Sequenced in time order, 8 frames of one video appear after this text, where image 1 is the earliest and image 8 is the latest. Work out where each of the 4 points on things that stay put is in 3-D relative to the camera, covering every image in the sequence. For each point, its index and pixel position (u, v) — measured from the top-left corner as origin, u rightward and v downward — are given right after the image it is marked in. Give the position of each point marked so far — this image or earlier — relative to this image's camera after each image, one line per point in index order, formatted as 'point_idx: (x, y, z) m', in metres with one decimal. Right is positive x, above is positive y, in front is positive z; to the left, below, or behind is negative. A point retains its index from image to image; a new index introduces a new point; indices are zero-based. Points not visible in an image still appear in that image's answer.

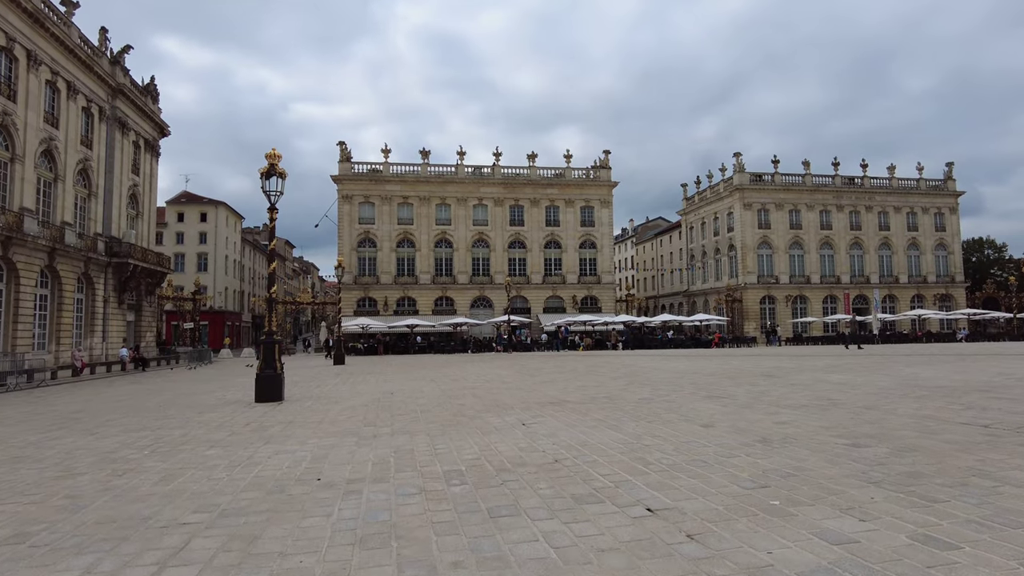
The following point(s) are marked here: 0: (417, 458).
0: (-0.9, -1.7, +6.5) m
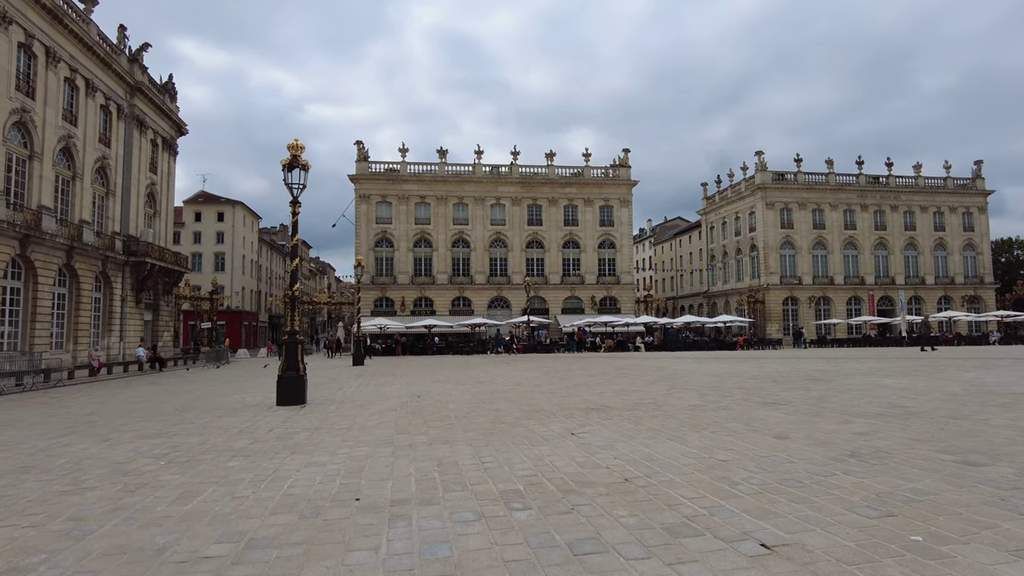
0: (-0.4, -1.6, +5.8) m
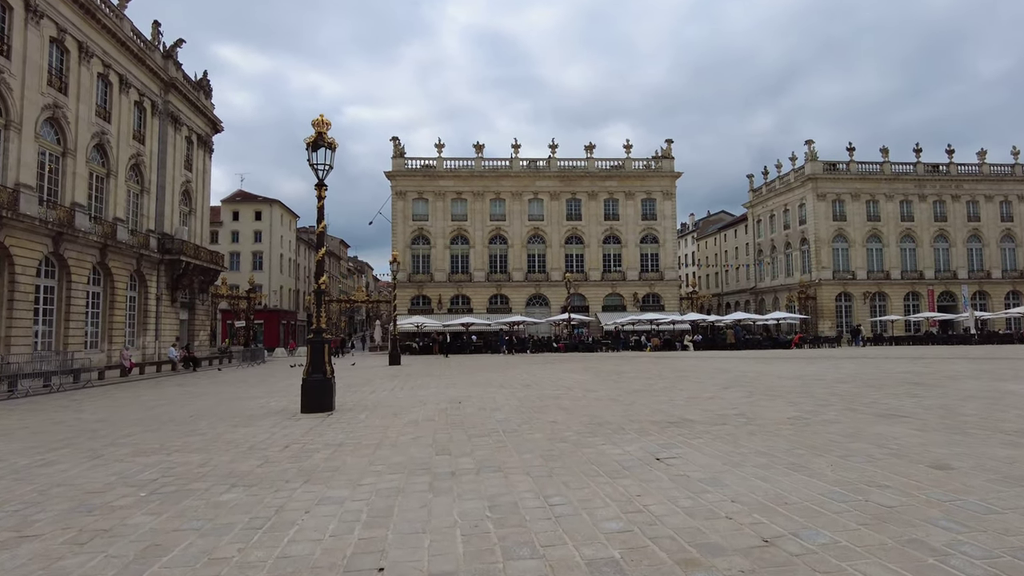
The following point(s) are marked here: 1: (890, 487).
0: (+0.1, -1.5, +4.2) m
1: (+2.8, -1.5, +4.9) m
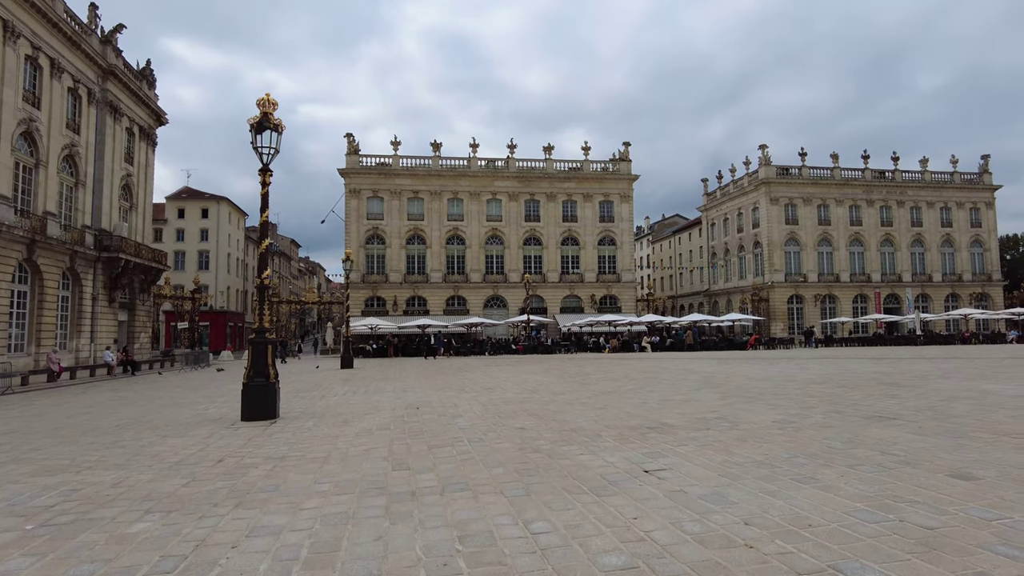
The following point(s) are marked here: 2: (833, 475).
0: (0.0, -1.4, +3.4) m
1: (+2.7, -1.4, +4.3) m
2: (+2.5, -1.5, +5.1) m
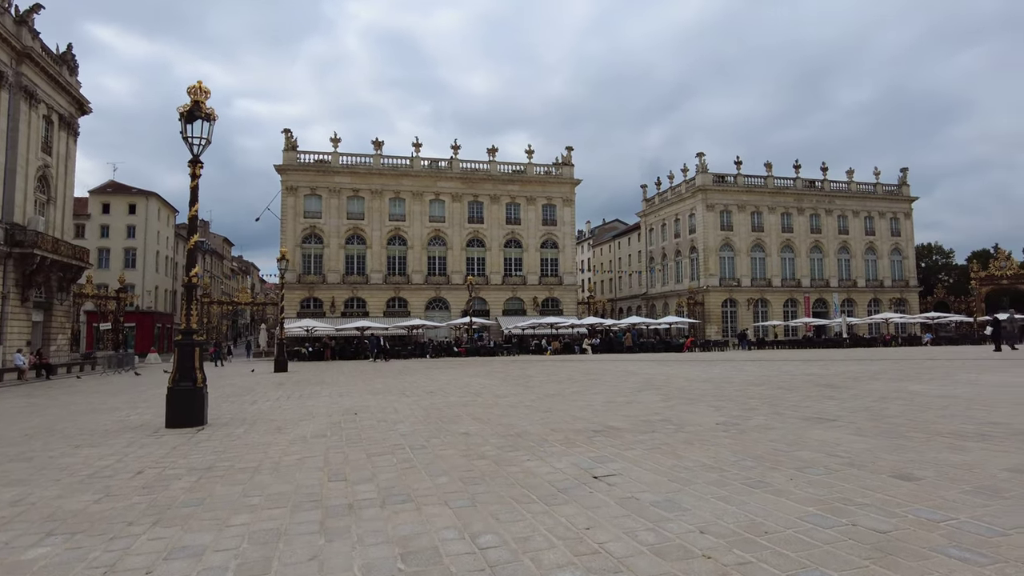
0: (-0.2, -1.4, +3.1) m
1: (+2.3, -1.4, +4.2) m
2: (+2.1, -1.5, +5.0) m
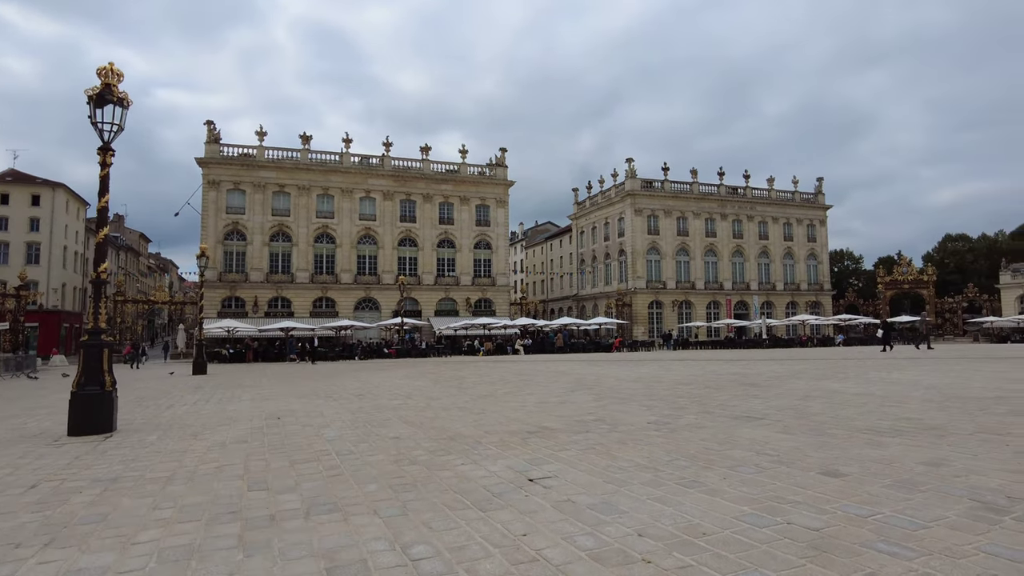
0: (-0.5, -1.4, +2.9) m
1: (+1.9, -1.4, +4.3) m
2: (+1.6, -1.5, +5.1) m
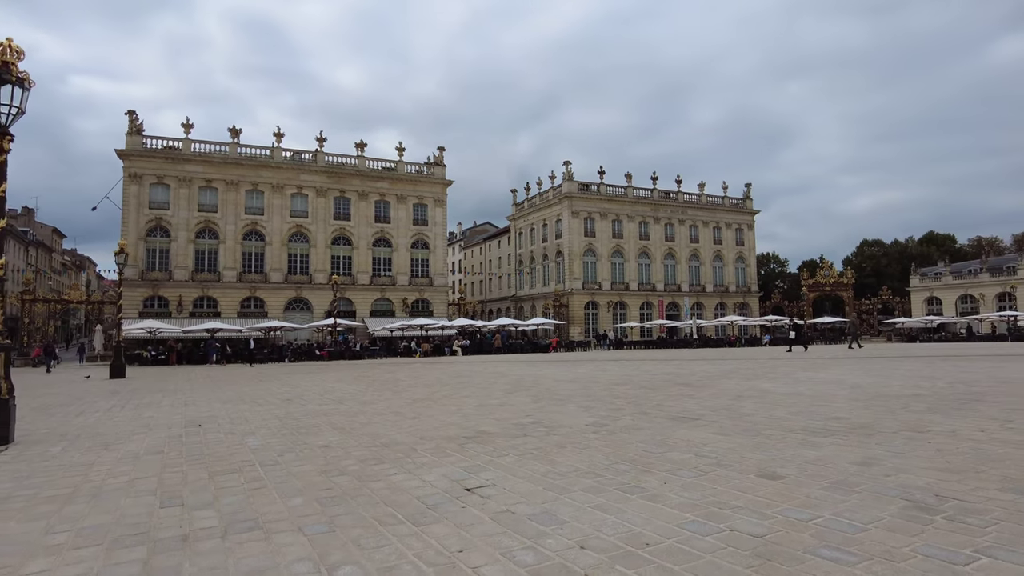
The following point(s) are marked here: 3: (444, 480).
0: (-0.8, -1.4, +2.6) m
1: (+1.5, -1.4, +4.2) m
2: (+1.1, -1.5, +5.0) m
3: (-0.6, -1.6, +5.3) m
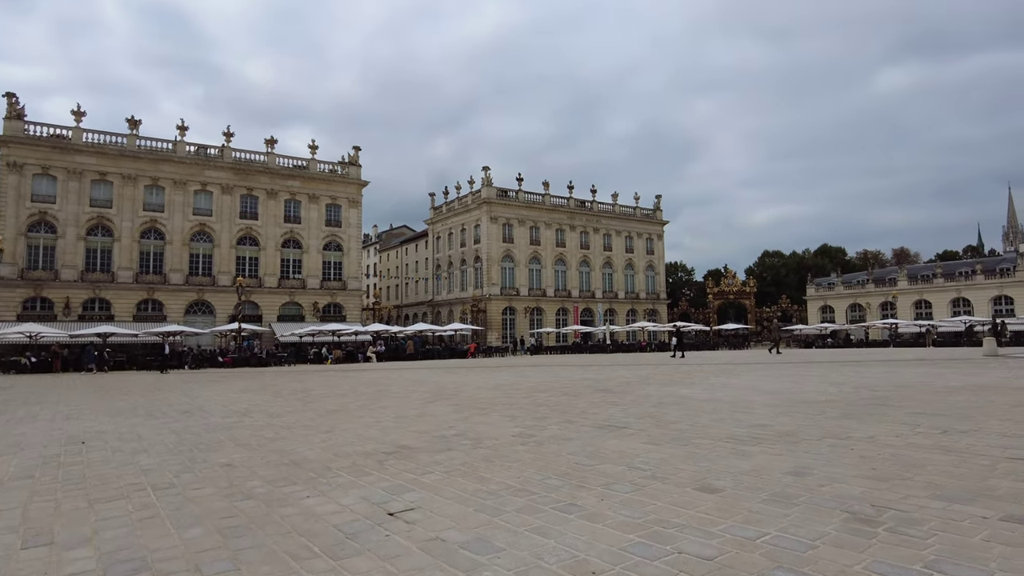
0: (-1.0, -1.4, +2.2) m
1: (+1.1, -1.5, +4.0) m
2: (+0.6, -1.5, +4.7) m
3: (-1.1, -1.6, +4.9) m
